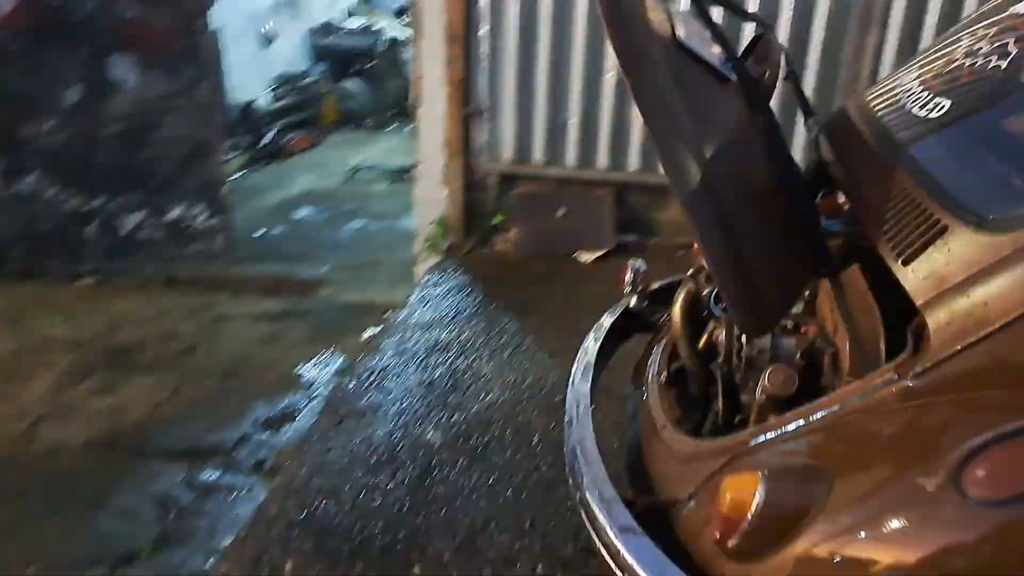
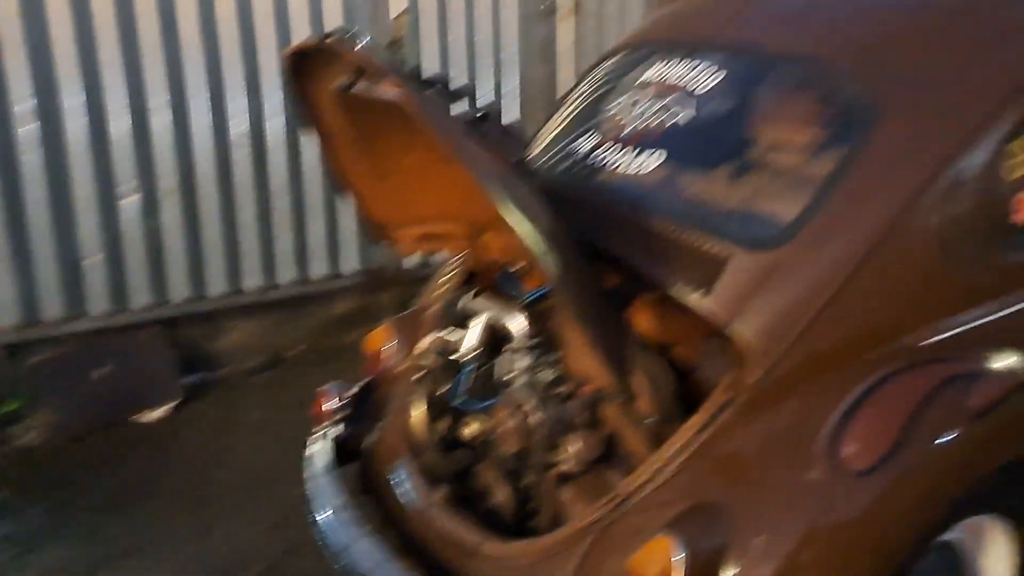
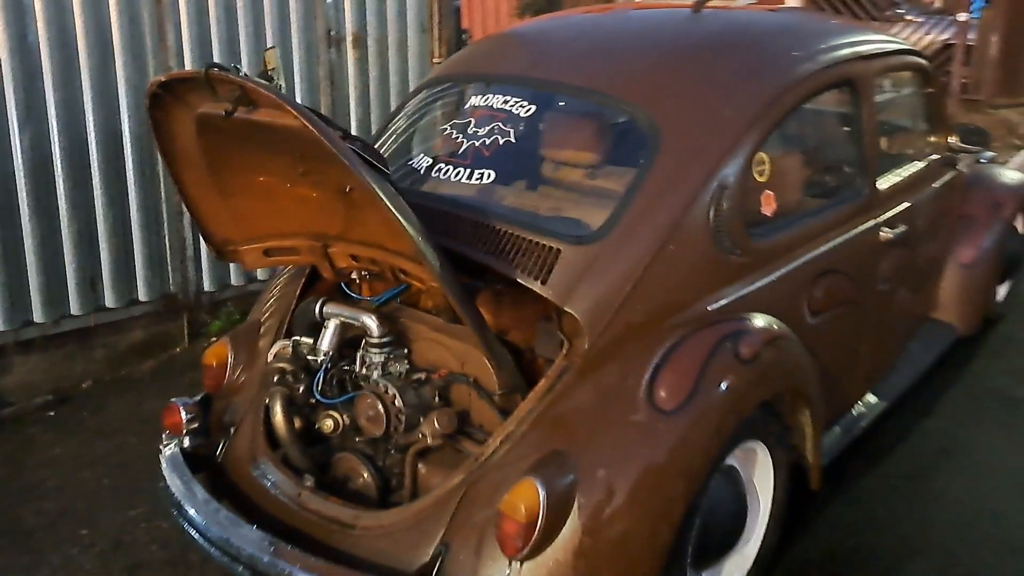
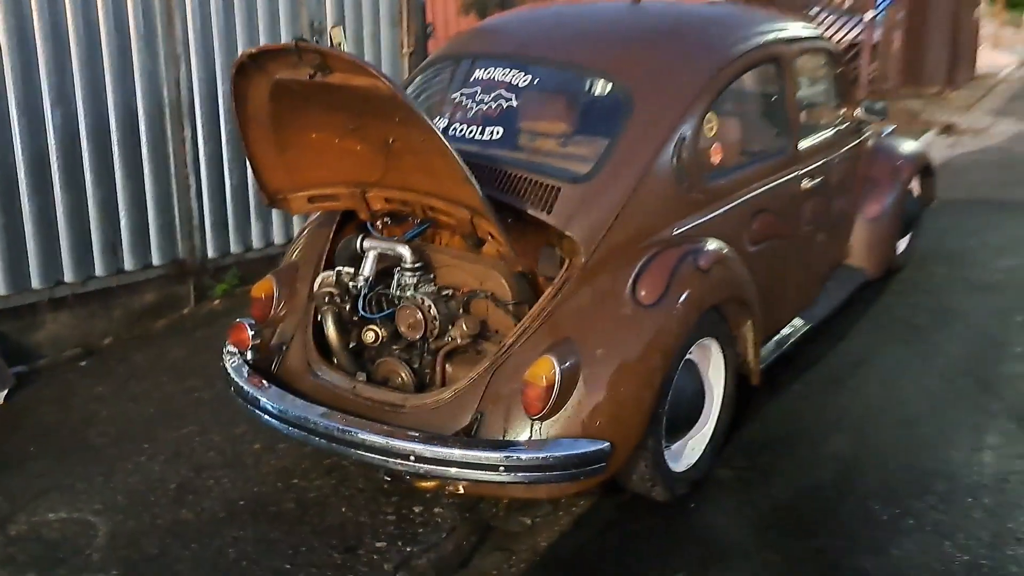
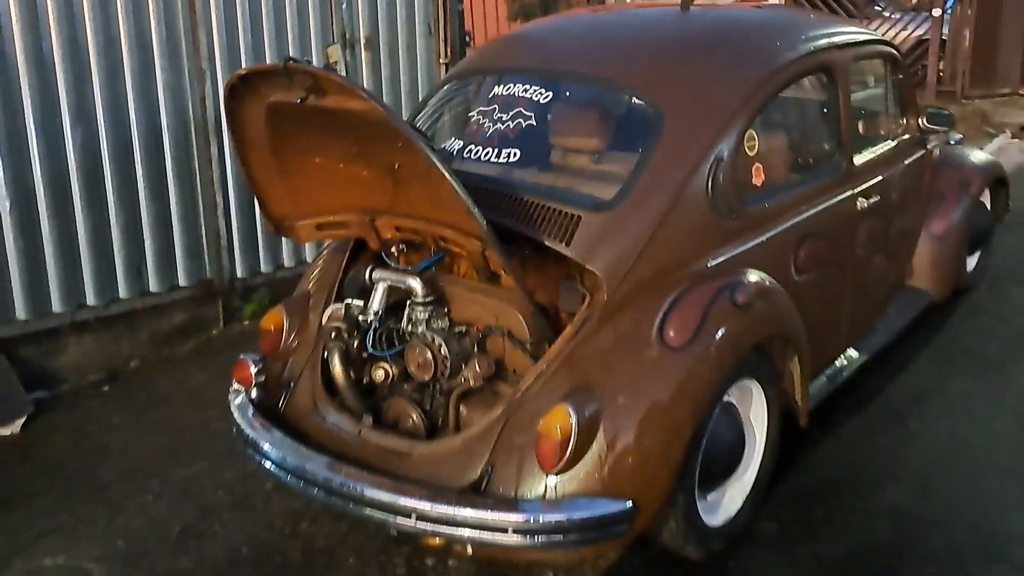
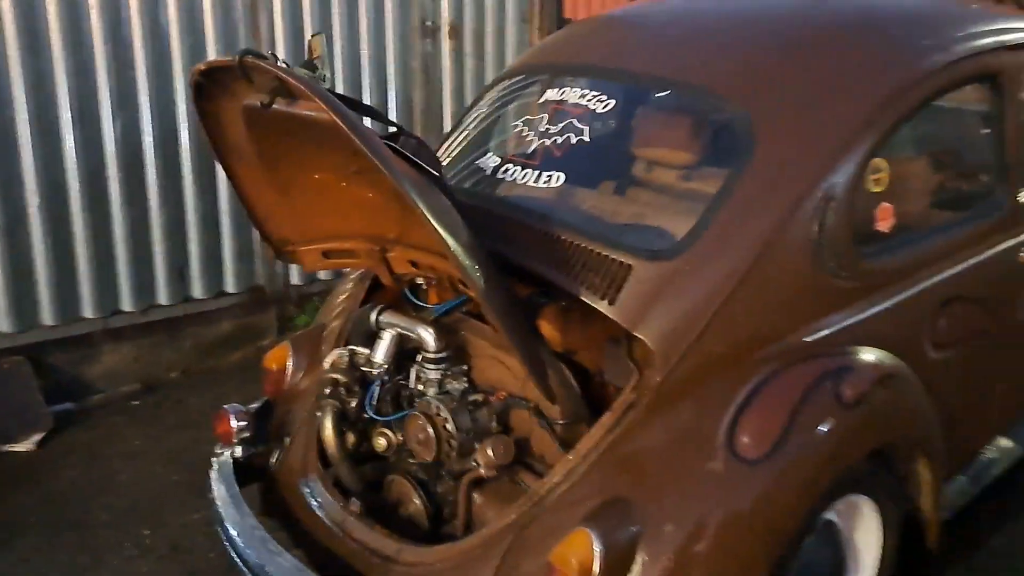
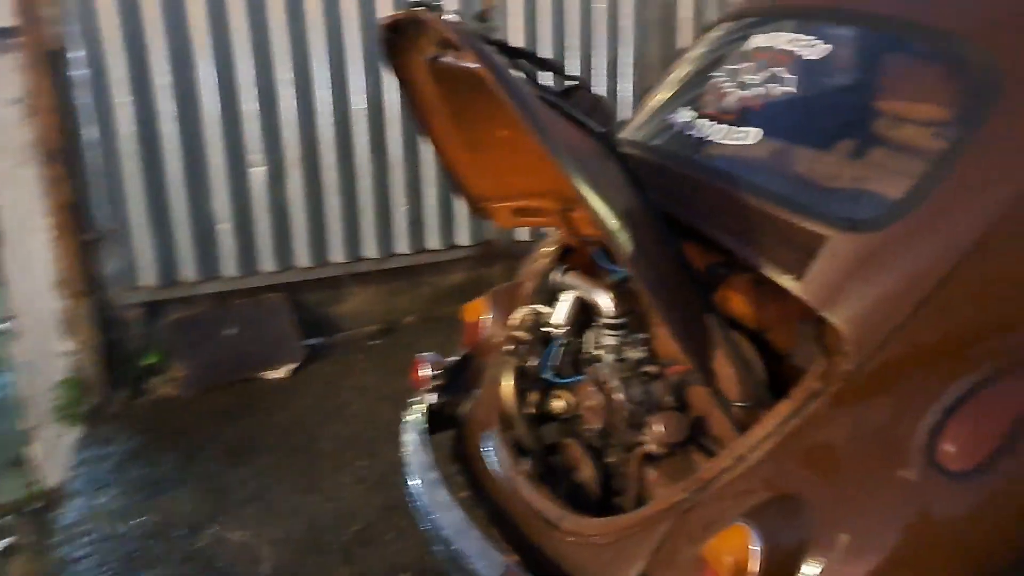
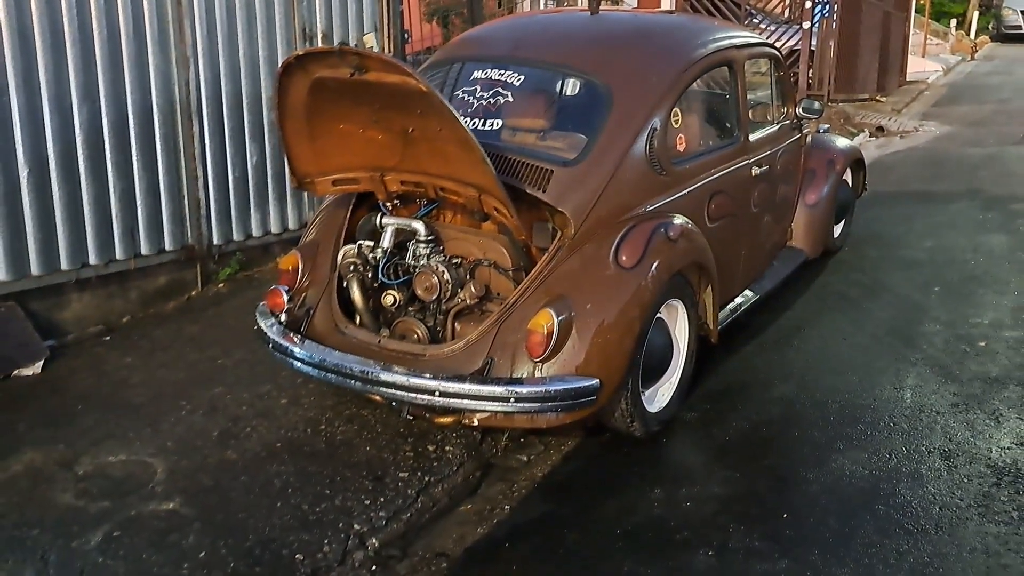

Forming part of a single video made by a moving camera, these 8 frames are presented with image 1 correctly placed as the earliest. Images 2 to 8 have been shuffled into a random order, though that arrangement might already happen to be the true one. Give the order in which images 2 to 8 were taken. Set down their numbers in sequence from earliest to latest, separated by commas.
7, 2, 6, 3, 5, 4, 8
